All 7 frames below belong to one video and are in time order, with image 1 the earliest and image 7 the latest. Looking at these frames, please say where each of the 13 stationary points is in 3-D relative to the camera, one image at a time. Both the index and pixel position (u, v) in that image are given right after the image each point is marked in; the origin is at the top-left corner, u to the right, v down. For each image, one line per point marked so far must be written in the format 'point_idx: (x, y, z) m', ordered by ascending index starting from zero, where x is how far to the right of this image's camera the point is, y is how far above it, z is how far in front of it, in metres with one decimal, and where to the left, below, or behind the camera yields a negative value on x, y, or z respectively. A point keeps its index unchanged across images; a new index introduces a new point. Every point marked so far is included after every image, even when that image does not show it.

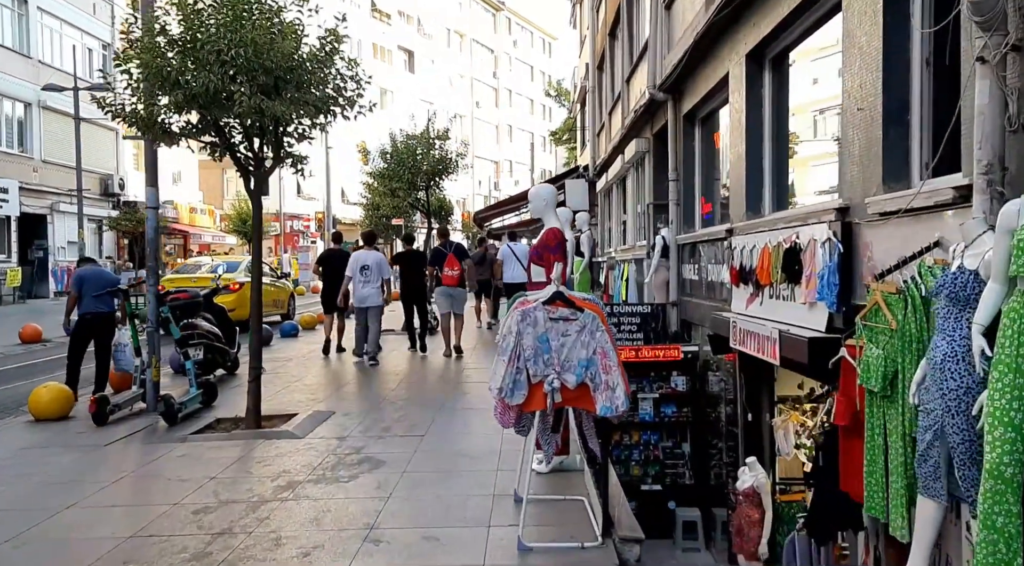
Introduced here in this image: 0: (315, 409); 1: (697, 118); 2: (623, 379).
0: (-1.9, -1.2, +8.2) m
1: (+2.4, +2.2, +11.2) m
2: (+0.5, -0.5, +4.2) m
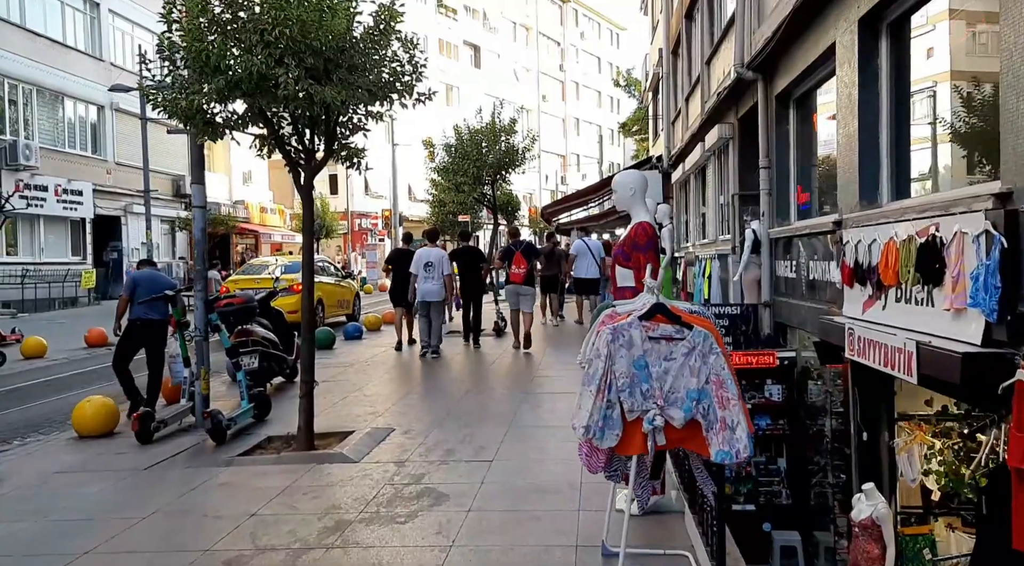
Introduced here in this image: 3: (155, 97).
0: (-1.2, -1.3, +7.5) m
1: (+3.3, +2.2, +10.1) m
2: (+0.9, -0.5, +3.3) m
3: (-2.8, +1.5, +6.7) m
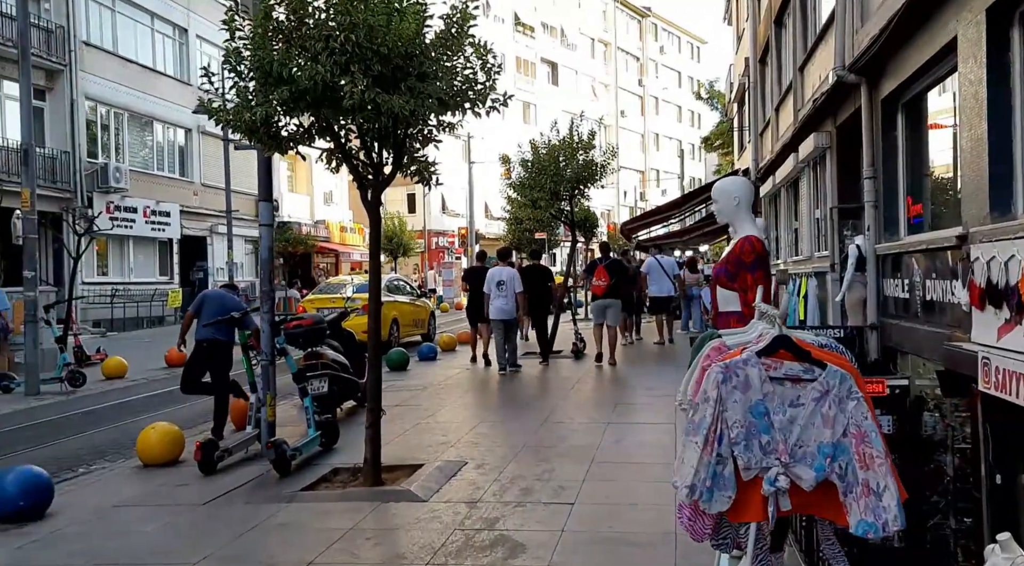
0: (-0.5, -1.4, +7.0) m
1: (+4.2, +2.0, +9.2) m
2: (+1.2, -0.6, +2.6) m
3: (-2.2, +1.3, +6.4) m
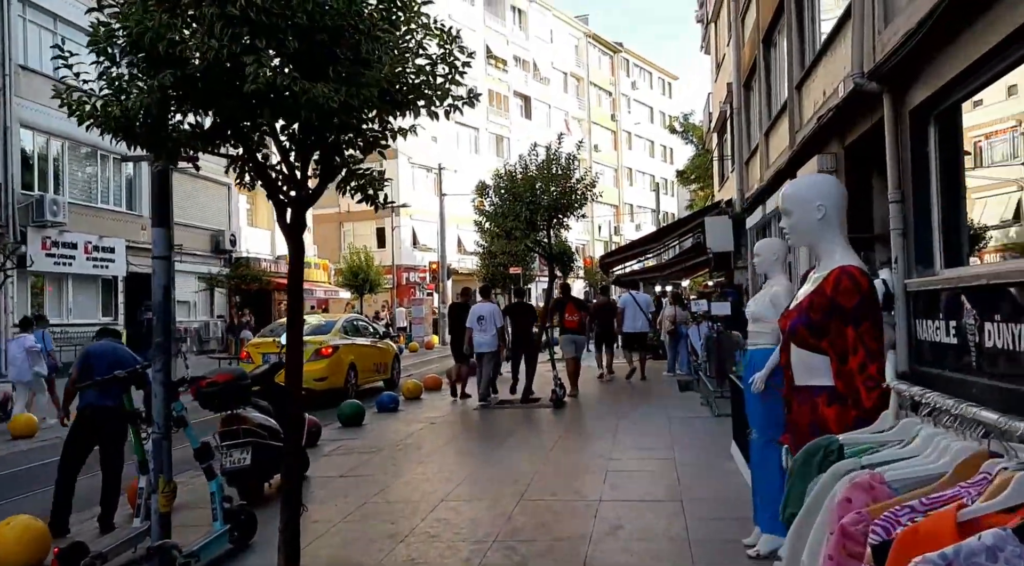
0: (-0.8, -1.7, +5.3) m
1: (+3.9, +1.6, +7.9) m
2: (+1.1, -0.7, +1.1) m
3: (-2.4, +1.0, +4.8) m
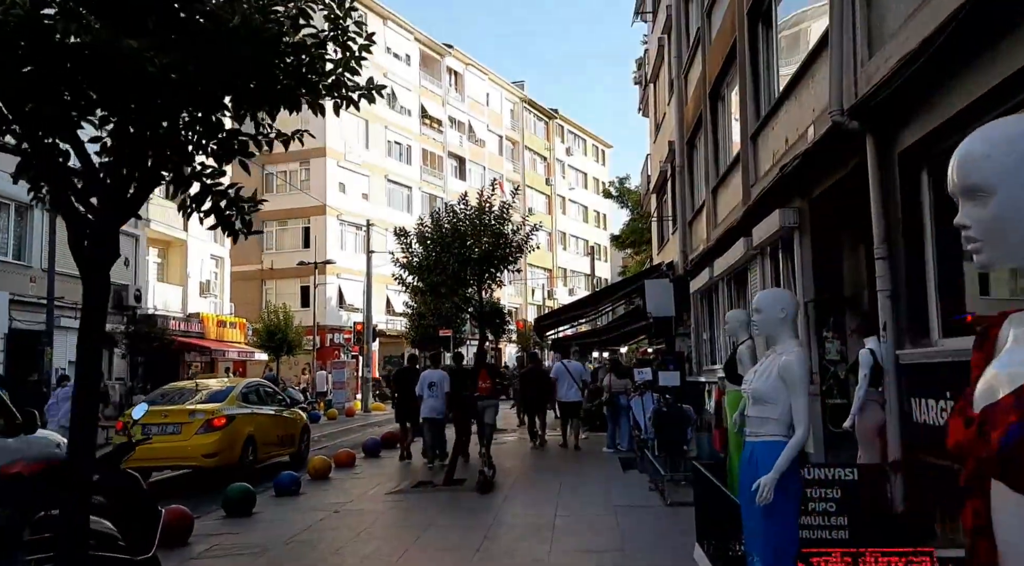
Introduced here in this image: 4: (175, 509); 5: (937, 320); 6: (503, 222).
0: (-1.2, -2.0, +3.6) m
1: (+3.3, +1.0, +6.8) m
2: (+1.0, -0.7, -0.4) m
3: (-2.8, +0.8, +3.2) m
4: (-3.2, -2.2, +8.1) m
5: (+3.3, -0.3, +6.6) m
6: (-0.2, +1.2, +17.8) m
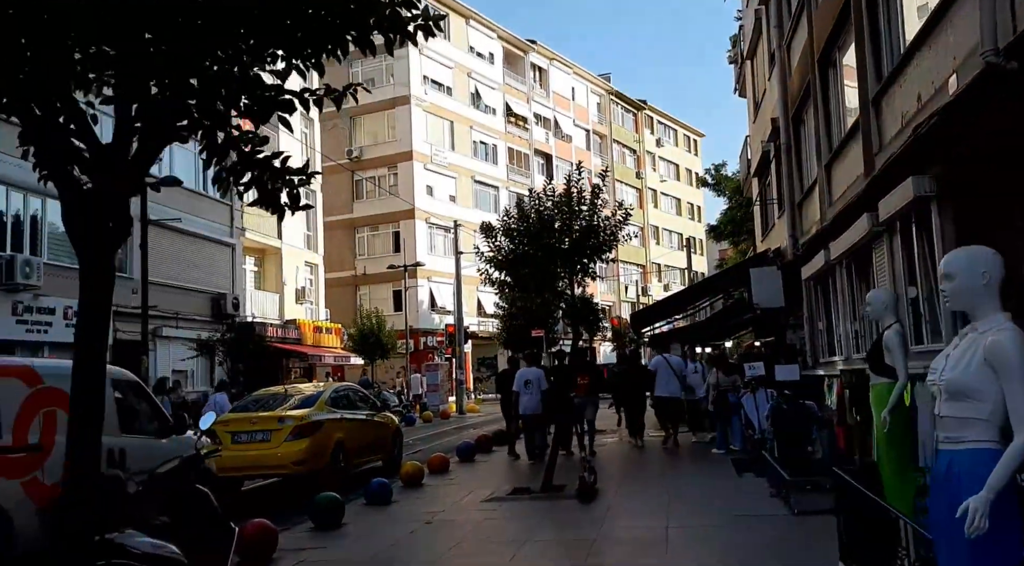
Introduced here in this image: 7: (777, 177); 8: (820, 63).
0: (-0.7, -1.9, +2.9) m
1: (+4.0, +1.3, +5.6) m
2: (+1.0, -0.6, -1.3) m
3: (-2.5, +0.8, +2.7) m
4: (-2.3, -2.2, +7.6) m
5: (+4.0, 0.0, +5.4) m
6: (+1.7, +1.4, +16.9) m
7: (+5.9, +2.4, +19.0) m
8: (+4.9, +3.5, +13.4) m
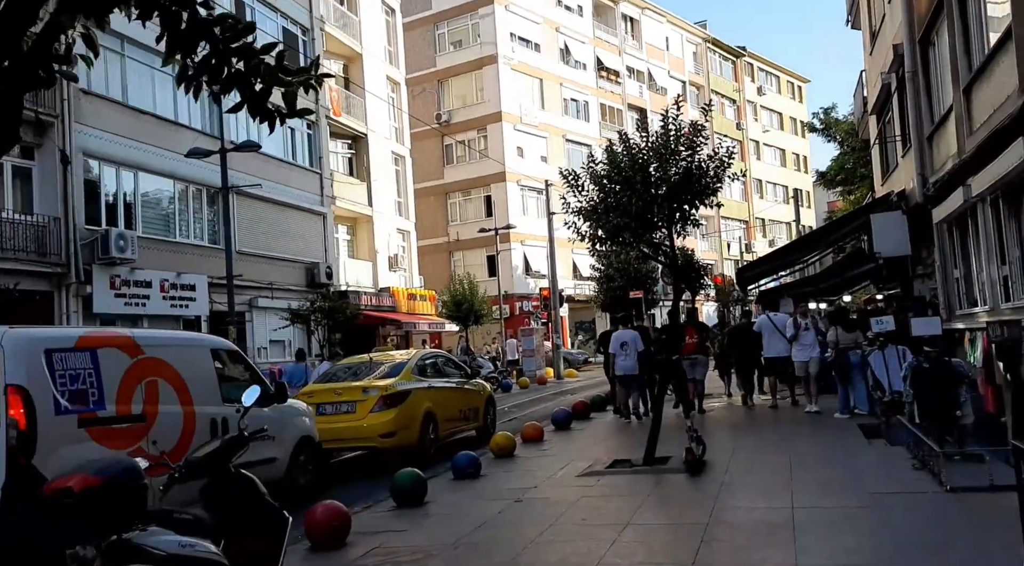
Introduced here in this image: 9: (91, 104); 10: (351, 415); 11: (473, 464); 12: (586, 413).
0: (-0.5, -1.7, +2.1) m
1: (+4.4, +1.7, +4.0) m
2: (+0.6, -0.5, -2.4) m
3: (-2.3, +1.0, +1.9) m
4: (-1.5, -1.8, +6.9) m
5: (+4.4, +0.4, +3.9) m
6: (+3.4, +2.2, +15.5) m
7: (+7.8, +3.4, +17.0) m
8: (+6.1, +4.3, +11.6) m
9: (-9.9, +4.2, +20.0) m
10: (-2.1, -1.7, +10.9) m
11: (-0.4, -2.1, +9.8) m
12: (+1.3, -2.3, +15.1) m
